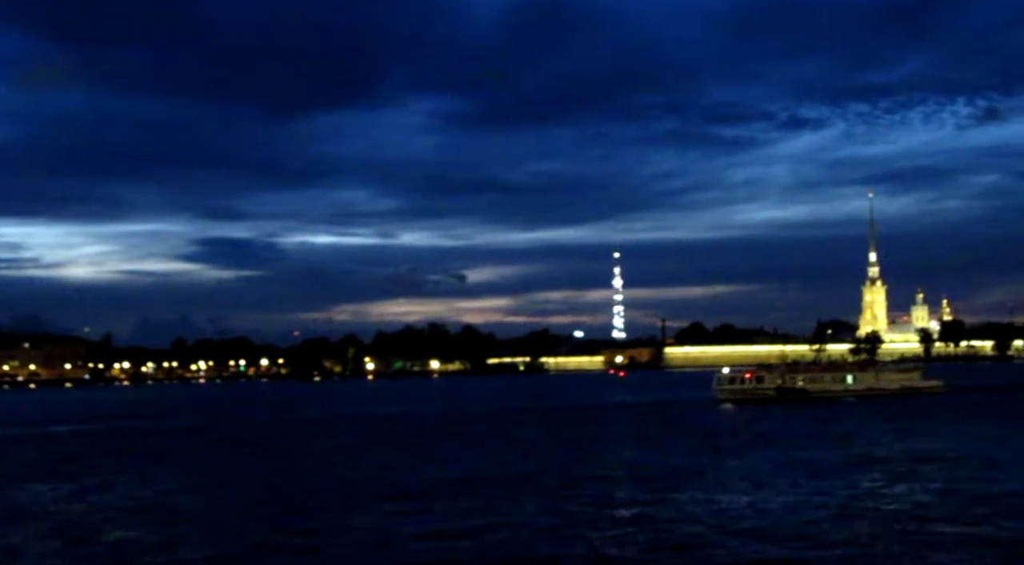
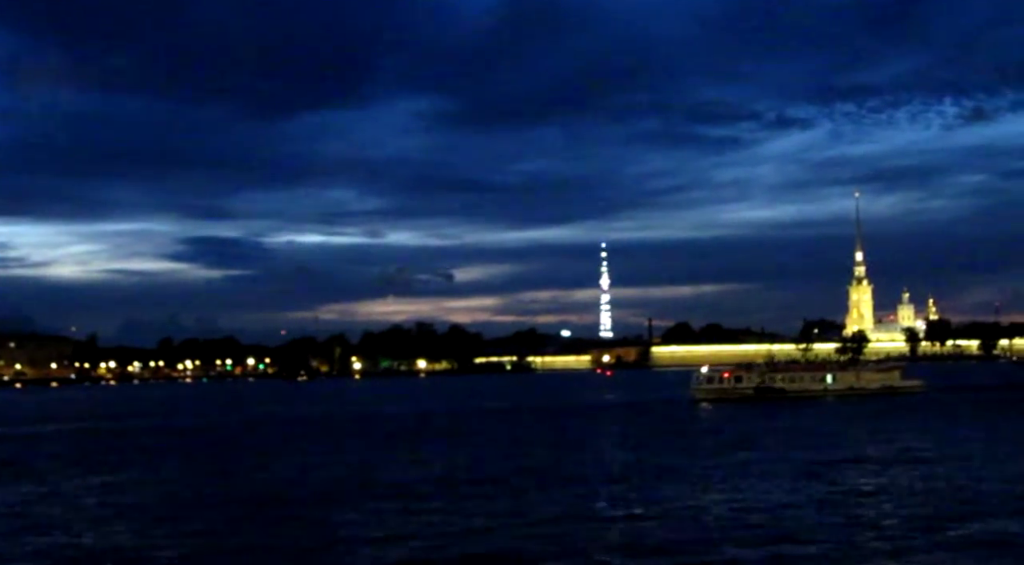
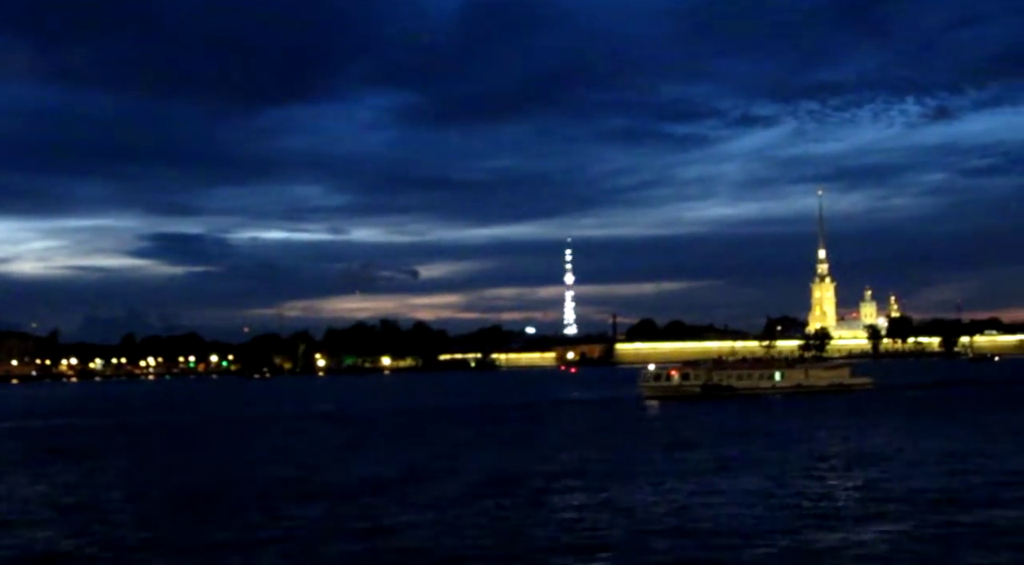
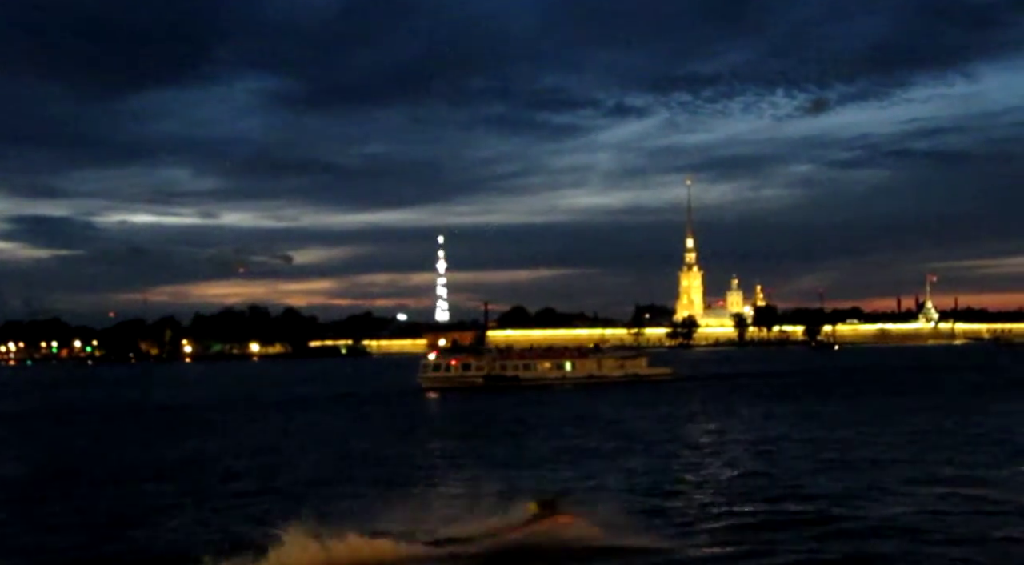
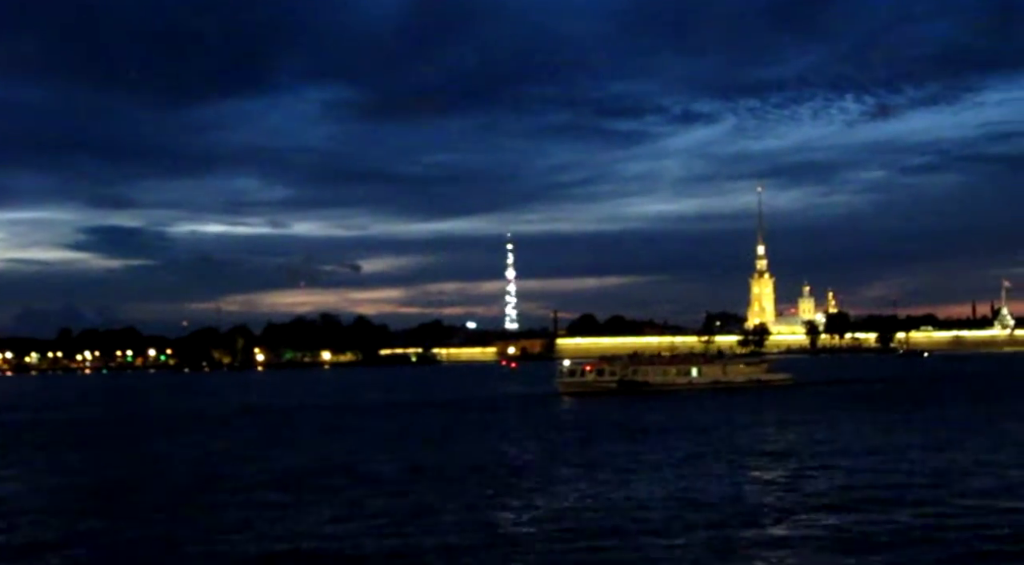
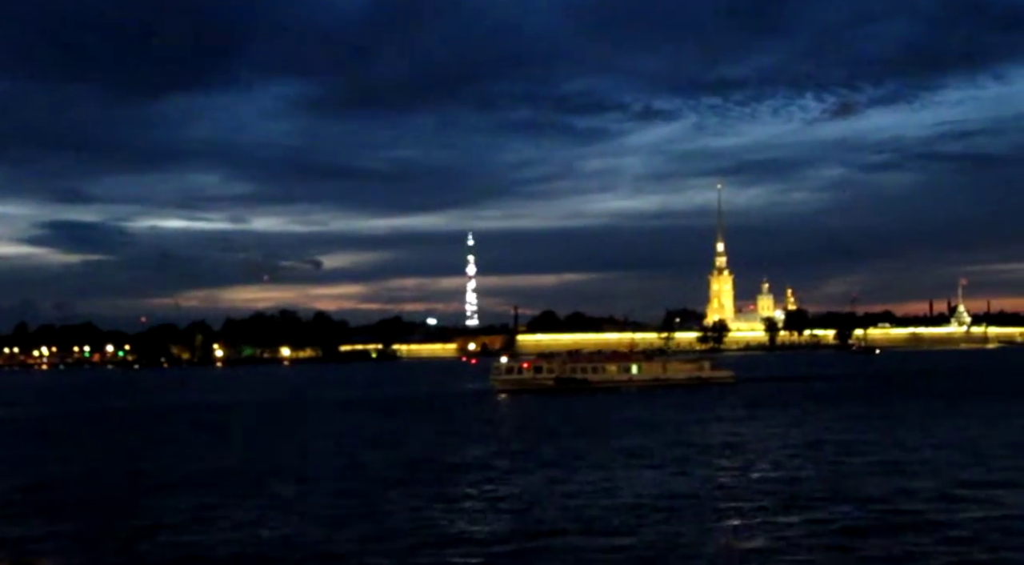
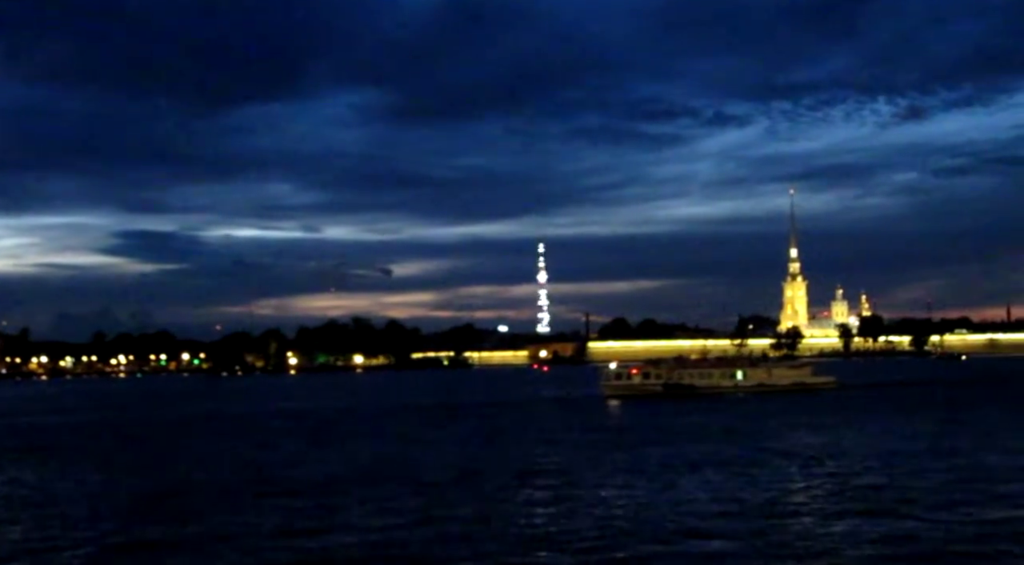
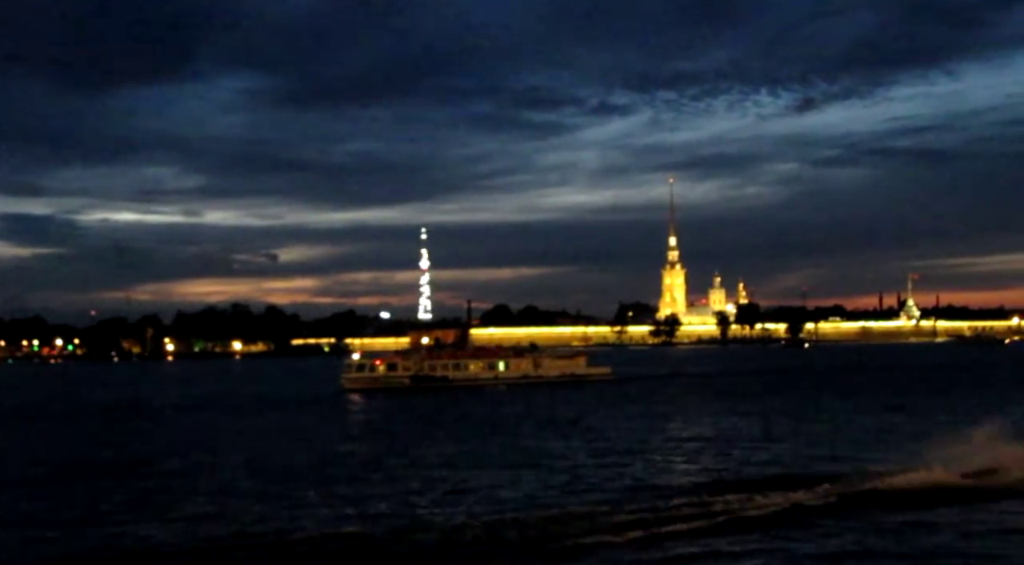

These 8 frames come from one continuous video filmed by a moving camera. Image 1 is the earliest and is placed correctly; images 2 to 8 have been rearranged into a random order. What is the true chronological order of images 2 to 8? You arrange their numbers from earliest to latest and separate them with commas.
2, 3, 7, 5, 6, 4, 8
